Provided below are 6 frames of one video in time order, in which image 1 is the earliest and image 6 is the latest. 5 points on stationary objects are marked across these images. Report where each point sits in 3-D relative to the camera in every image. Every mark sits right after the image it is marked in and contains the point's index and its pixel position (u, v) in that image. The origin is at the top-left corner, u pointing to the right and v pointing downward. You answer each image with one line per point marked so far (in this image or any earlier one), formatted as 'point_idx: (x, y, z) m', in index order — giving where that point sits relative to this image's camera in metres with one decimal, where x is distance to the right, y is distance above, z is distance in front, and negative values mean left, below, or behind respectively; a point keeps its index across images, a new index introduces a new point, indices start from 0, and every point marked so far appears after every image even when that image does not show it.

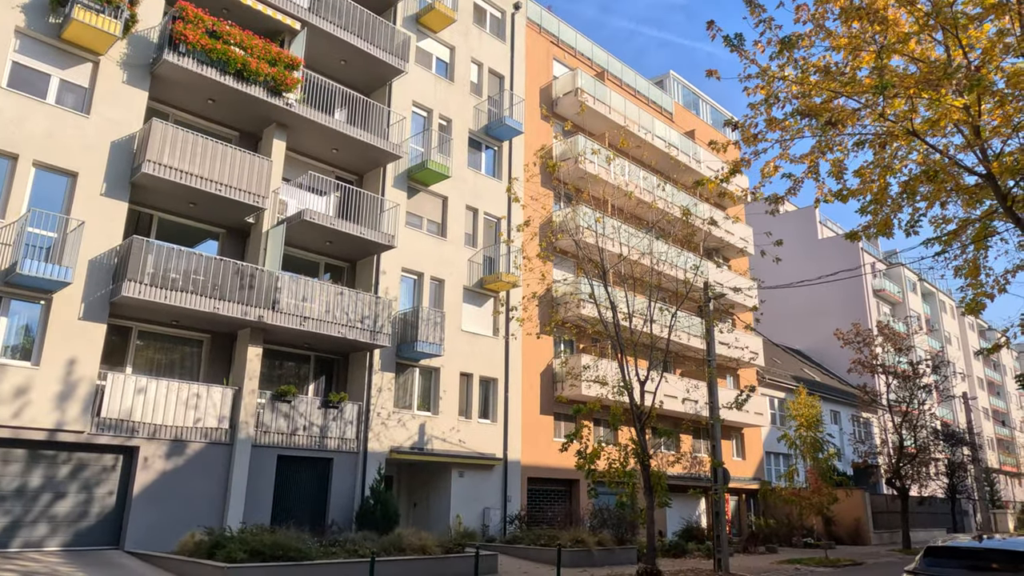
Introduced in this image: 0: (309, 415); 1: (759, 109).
0: (-5.2, -3.3, +19.2) m
1: (+3.9, +2.8, +11.6) m
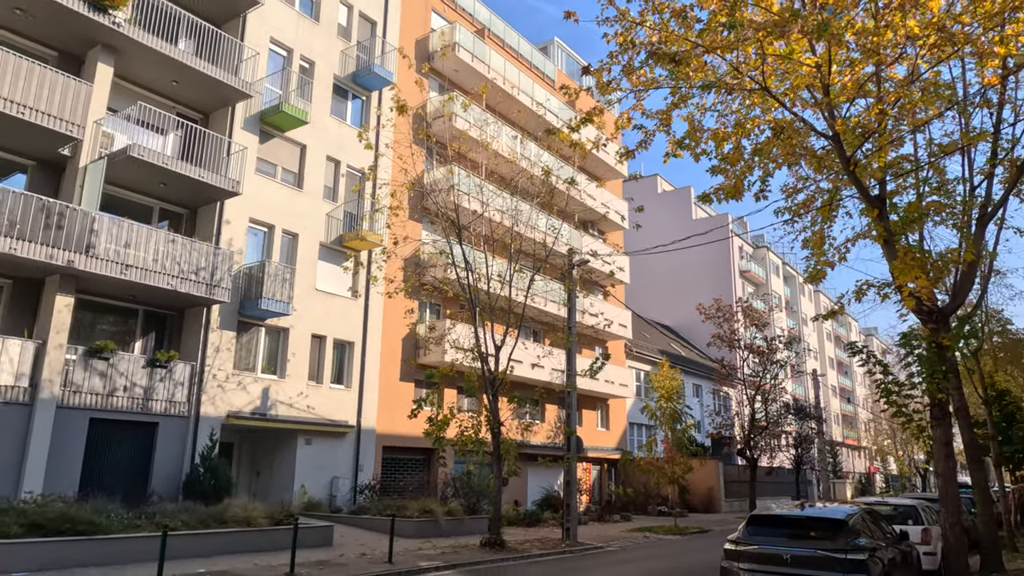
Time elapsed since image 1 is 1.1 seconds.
0: (-8.9, -2.0, +17.3) m
1: (+1.5, +3.4, +10.9) m
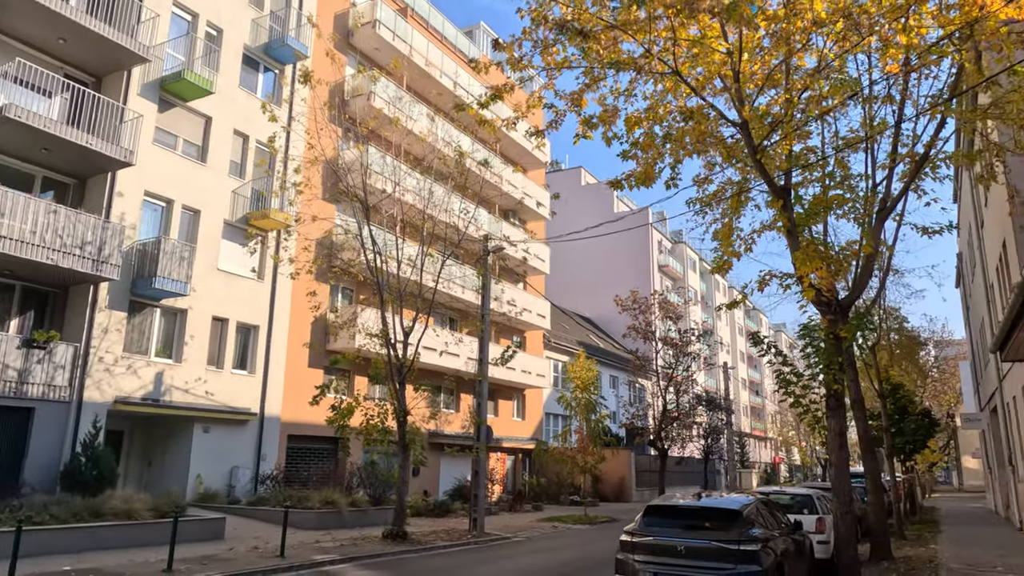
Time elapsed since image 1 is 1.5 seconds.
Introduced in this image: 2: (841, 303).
0: (-10.9, -1.5, +15.9) m
1: (+0.2, +3.6, +10.5) m
2: (+4.2, -0.2, +9.6) m
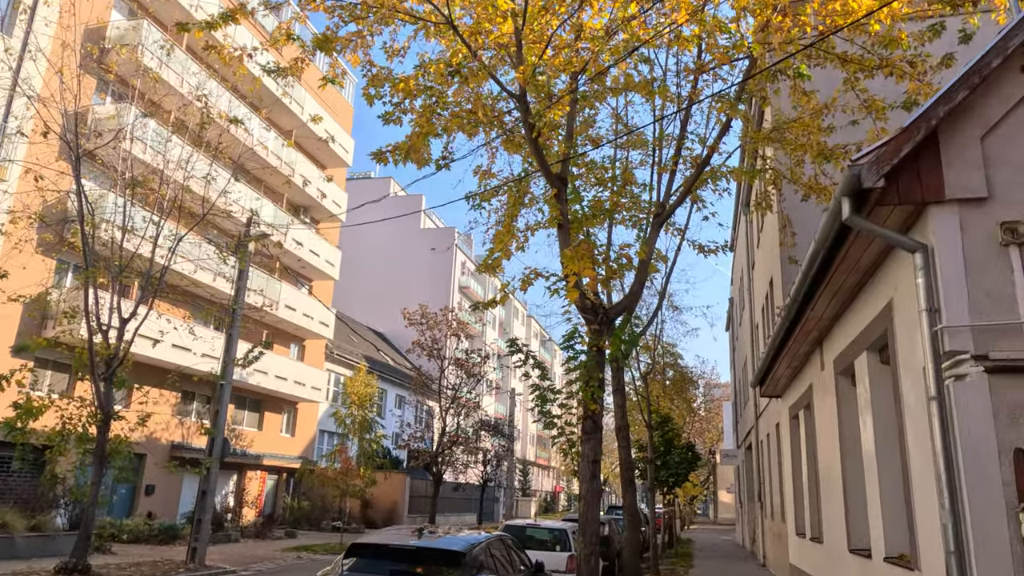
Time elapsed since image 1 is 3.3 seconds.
0: (-15.2, -0.1, +10.7) m
1: (-2.7, +3.9, +8.6) m
2: (+1.1, -0.3, +8.5) m
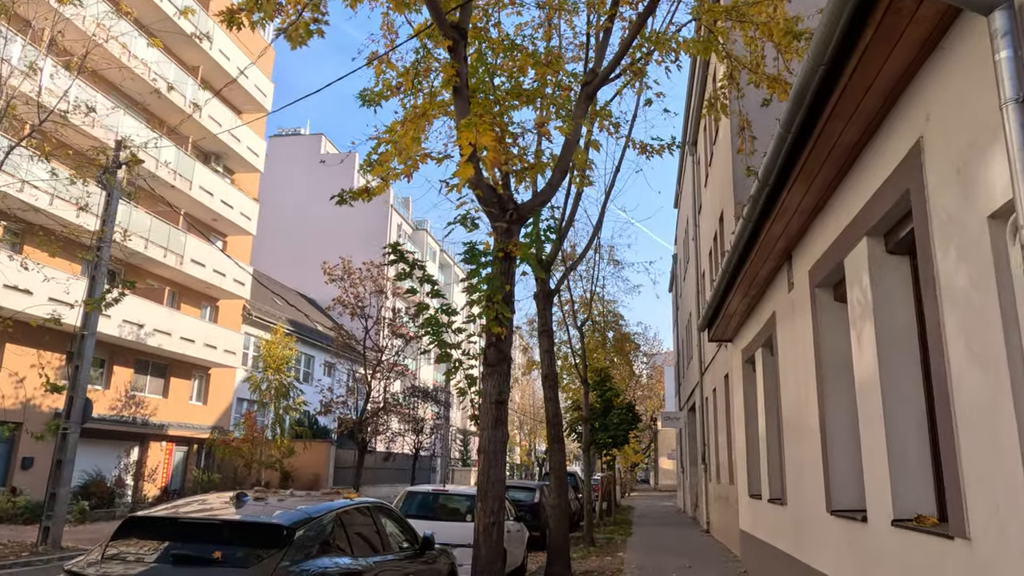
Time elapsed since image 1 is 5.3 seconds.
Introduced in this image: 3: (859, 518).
0: (-16.3, +0.9, +7.5) m
1: (-3.7, +4.9, +6.1) m
2: (+0.1, +0.7, +6.5) m
3: (+2.4, -1.6, +5.2) m
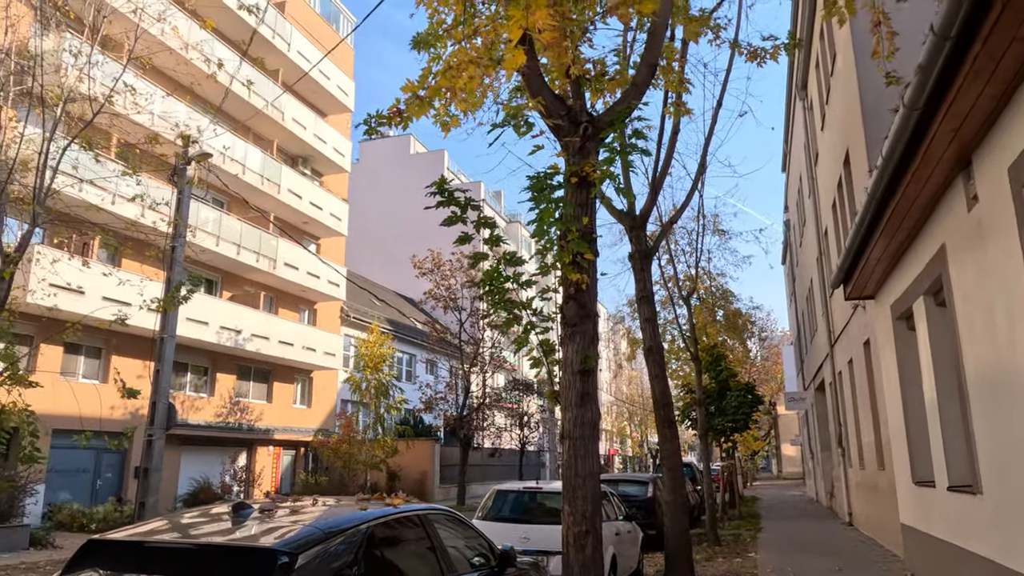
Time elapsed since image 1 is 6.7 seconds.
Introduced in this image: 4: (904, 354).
0: (-15.5, +0.2, +8.2) m
1: (-3.5, +5.0, +5.1) m
2: (+0.6, +1.1, +5.0) m
3: (+2.9, -1.0, +3.4) m
4: (+4.5, -0.8, +8.4) m
